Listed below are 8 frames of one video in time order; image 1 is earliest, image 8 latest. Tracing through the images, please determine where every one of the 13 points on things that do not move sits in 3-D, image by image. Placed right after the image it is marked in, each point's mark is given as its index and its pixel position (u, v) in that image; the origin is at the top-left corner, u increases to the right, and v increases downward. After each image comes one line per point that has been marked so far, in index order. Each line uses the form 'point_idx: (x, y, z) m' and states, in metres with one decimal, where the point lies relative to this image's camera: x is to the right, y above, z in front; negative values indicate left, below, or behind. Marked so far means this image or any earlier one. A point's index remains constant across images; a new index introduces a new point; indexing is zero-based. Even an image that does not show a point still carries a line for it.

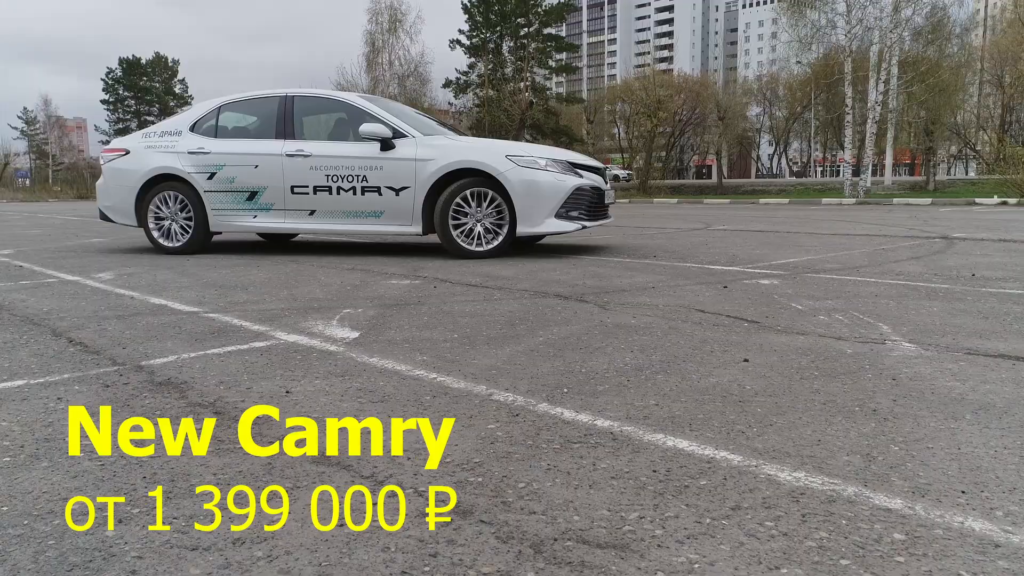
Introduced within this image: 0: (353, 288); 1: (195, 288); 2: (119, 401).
0: (-1.2, 0.0, +6.2) m
1: (-2.6, 0.0, +6.3) m
2: (-1.5, -0.4, +3.1) m
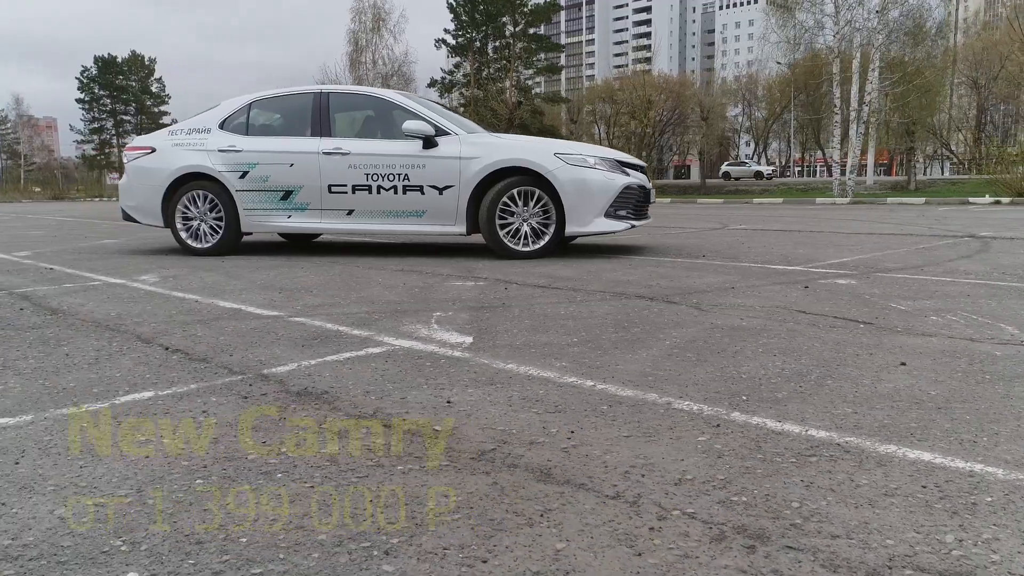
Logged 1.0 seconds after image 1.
0: (-0.7, 0.0, +6.0) m
1: (-2.0, 0.0, +6.1) m
2: (-0.9, -0.5, +2.8) m
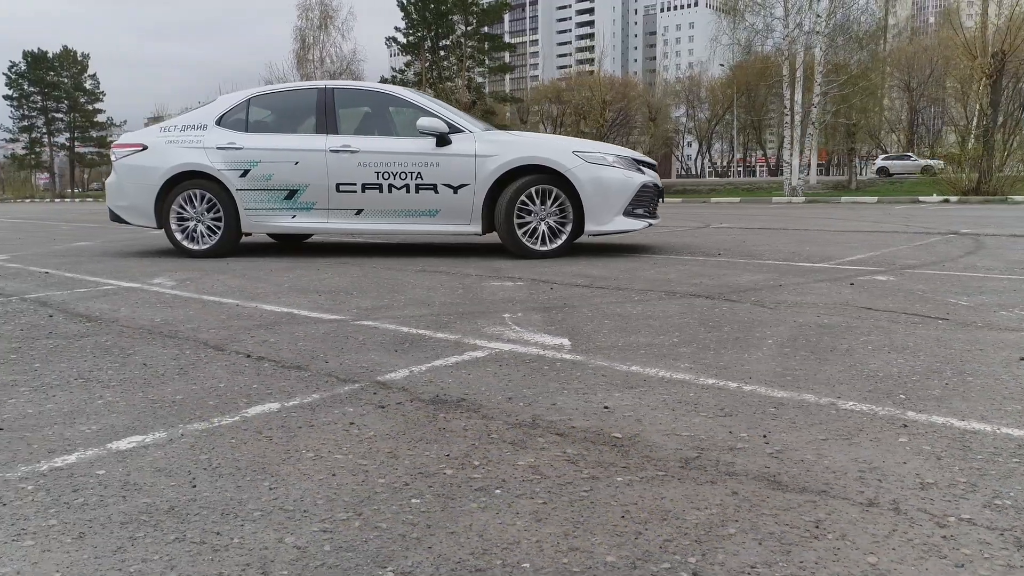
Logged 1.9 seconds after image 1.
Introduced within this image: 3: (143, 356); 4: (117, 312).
0: (-0.3, 0.0, +5.8) m
1: (-1.7, 0.0, +5.8) m
2: (-0.3, -0.5, +2.7) m
3: (-1.8, -0.3, +3.7) m
4: (-2.5, -0.2, +5.0) m
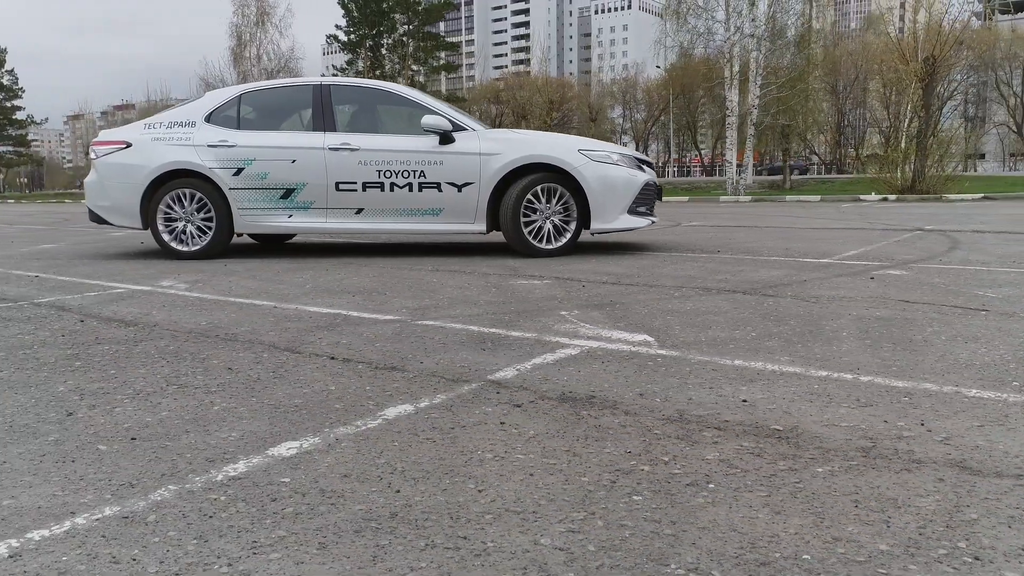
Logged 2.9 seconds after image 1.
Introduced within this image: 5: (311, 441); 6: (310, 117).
0: (-0.1, 0.0, +5.7) m
1: (-1.4, 0.0, +5.6) m
2: (+0.2, -0.4, +2.6) m
3: (-1.3, -0.3, +3.6) m
4: (-2.2, -0.2, +4.8) m
5: (-0.6, -0.5, +2.4) m
6: (-2.1, +1.8, +8.3) m
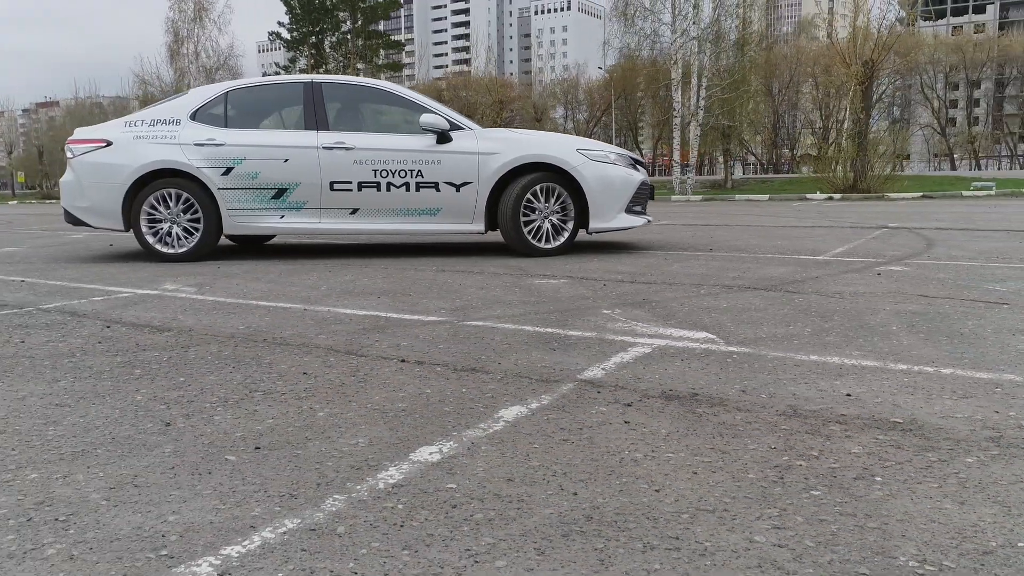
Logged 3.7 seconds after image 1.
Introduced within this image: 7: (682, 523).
0: (+0.1, 0.0, +5.7) m
1: (-1.2, -0.1, +5.5) m
2: (+0.6, -0.4, +2.6) m
3: (-1.0, -0.3, +3.5) m
4: (-2.0, -0.2, +4.6) m
5: (-0.2, -0.5, +2.4) m
6: (-2.2, +1.8, +8.1) m
7: (+0.4, -0.6, +1.8) m
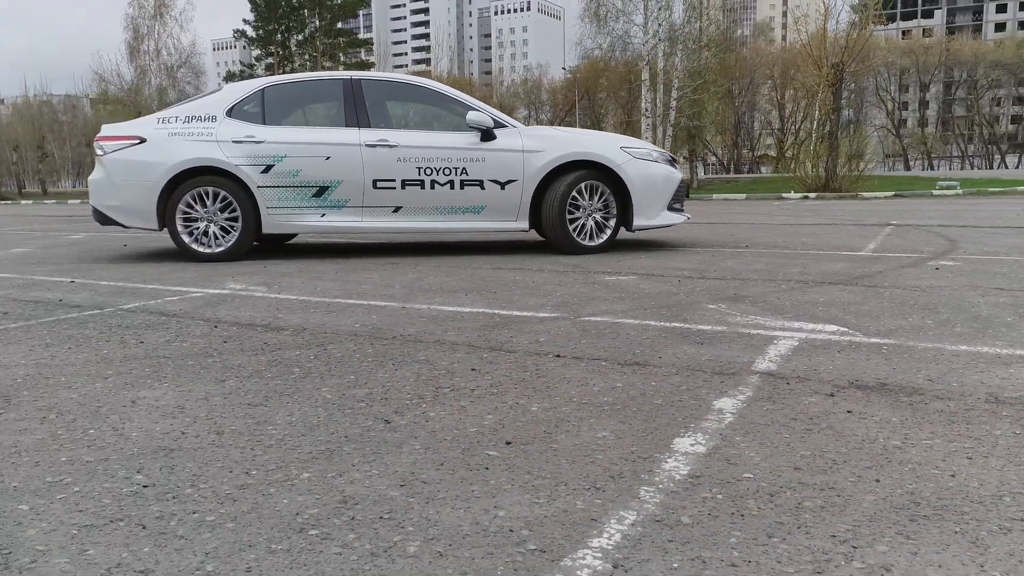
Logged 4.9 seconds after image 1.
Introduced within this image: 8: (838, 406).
0: (+0.7, 0.0, +5.7) m
1: (-0.6, 0.0, +5.5) m
2: (+1.4, -0.4, +2.7) m
3: (-0.3, -0.3, +3.4) m
4: (-1.3, -0.2, +4.5) m
5: (+0.6, -0.5, +2.4) m
6: (-1.7, +1.8, +8.0) m
7: (+1.2, -0.5, +1.9) m
8: (+1.1, -0.4, +2.7) m
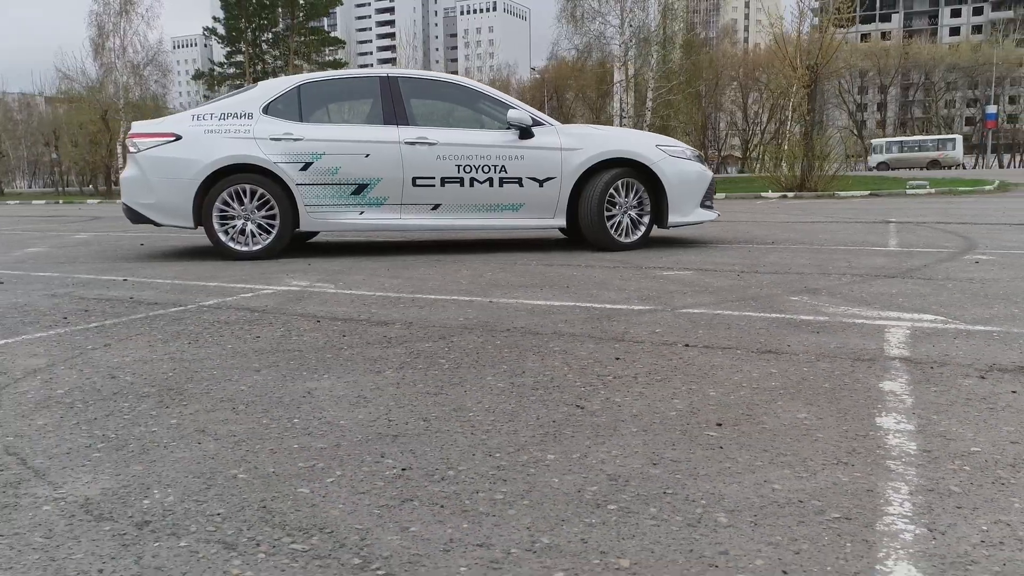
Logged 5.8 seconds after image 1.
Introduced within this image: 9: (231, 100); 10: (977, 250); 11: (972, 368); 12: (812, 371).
0: (+1.2, +0.1, +5.8) m
1: (-0.1, 0.0, +5.5) m
2: (+2.0, -0.4, +2.8) m
3: (+0.3, -0.3, +3.5) m
4: (-0.8, -0.1, +4.6) m
5: (+1.2, -0.4, +2.5) m
6: (-1.3, +1.8, +8.0) m
7: (+1.9, -0.5, +2.0) m
8: (+1.7, -0.4, +2.8) m
9: (-2.9, +1.9, +8.0) m
10: (+4.5, +0.4, +7.6) m
11: (+1.8, -0.3, +3.1) m
12: (+1.2, -0.3, +3.1) m
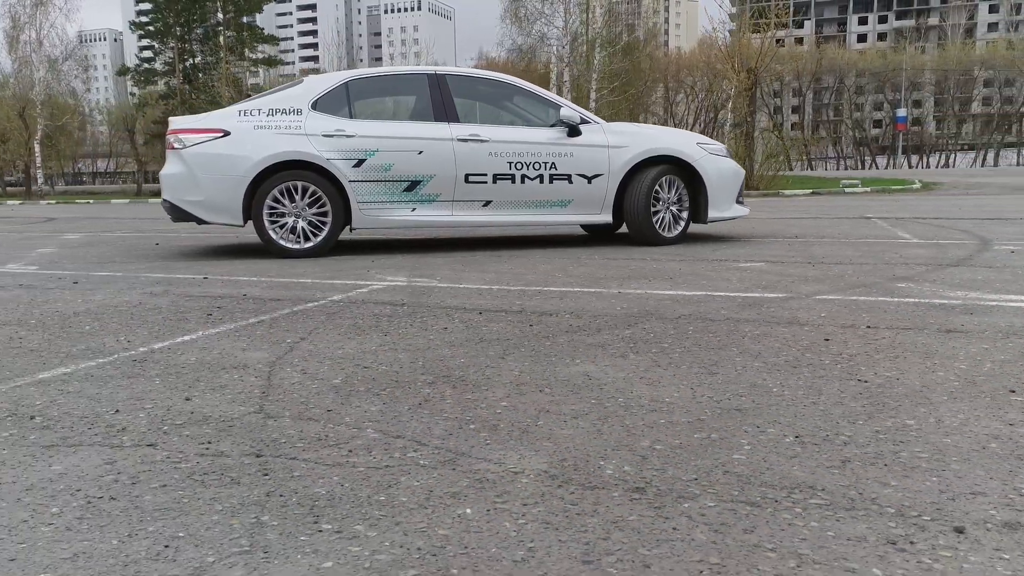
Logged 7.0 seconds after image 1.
0: (+1.9, +0.1, +6.1) m
1: (+0.7, 0.0, +5.7) m
2: (+3.0, -0.3, +3.2) m
3: (+1.3, -0.2, +3.7) m
4: (+0.1, -0.1, +4.7) m
5: (+2.3, -0.3, +2.8) m
6: (-0.8, +1.9, +8.0) m
7: (+3.0, -0.4, +2.4) m
8: (+2.8, -0.3, +3.2) m
9: (-2.3, +1.9, +7.9) m
10: (+5.1, +0.5, +8.2) m
11: (+2.8, -0.2, +3.5) m
12: (+2.2, -0.3, +3.4) m
